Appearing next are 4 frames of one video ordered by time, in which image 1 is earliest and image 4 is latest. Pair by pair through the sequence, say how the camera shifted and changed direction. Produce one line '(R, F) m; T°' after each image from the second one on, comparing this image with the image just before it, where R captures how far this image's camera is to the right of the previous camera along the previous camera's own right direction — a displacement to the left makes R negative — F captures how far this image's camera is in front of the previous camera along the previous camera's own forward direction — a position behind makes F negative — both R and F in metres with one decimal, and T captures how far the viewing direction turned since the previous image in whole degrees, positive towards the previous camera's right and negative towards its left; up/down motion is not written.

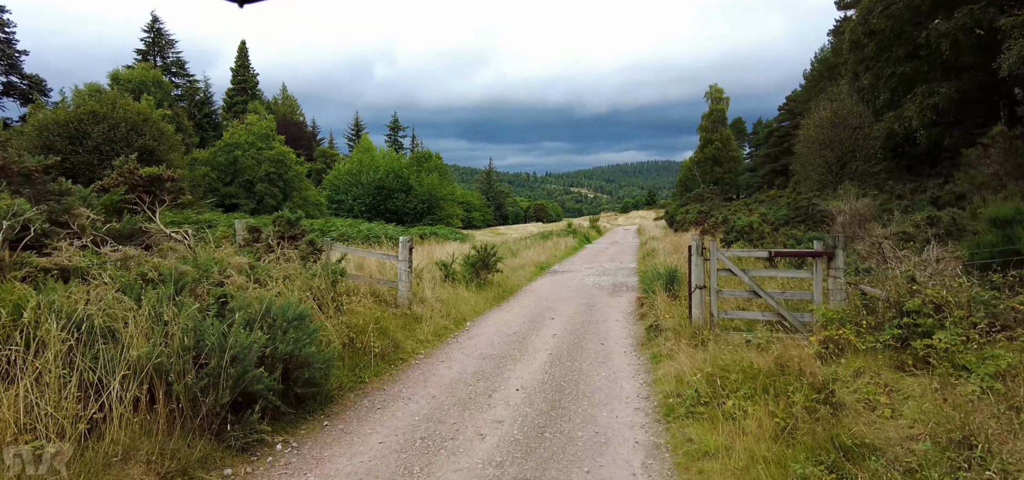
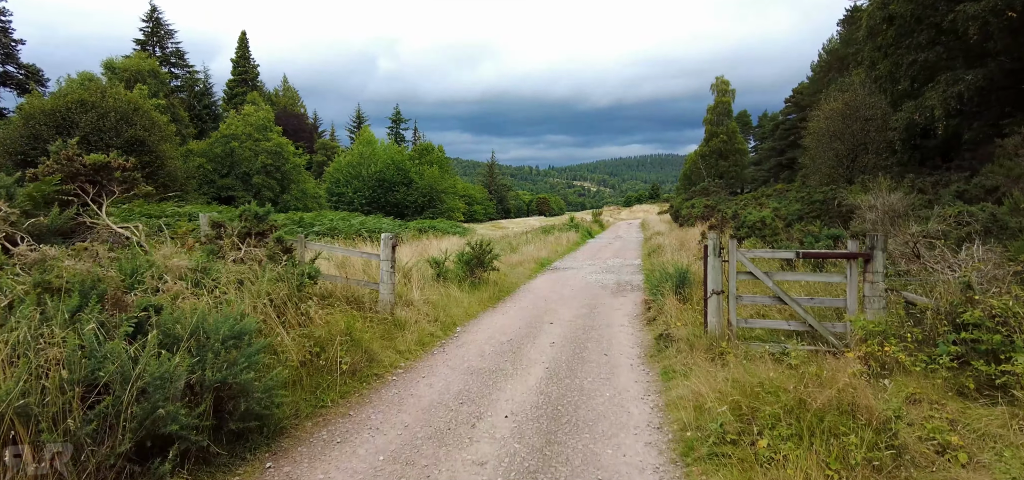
(+0.1, +1.0) m; 0°
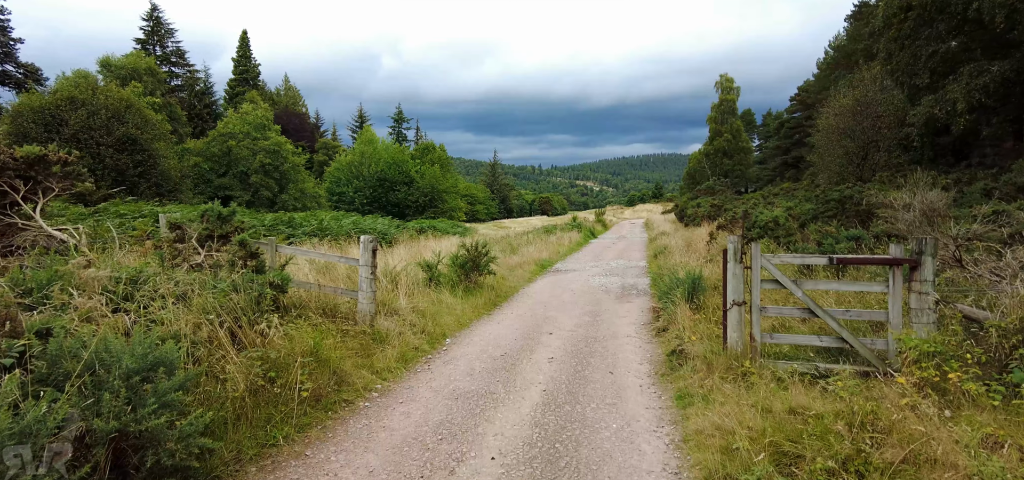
(+0.1, +0.9) m; 0°
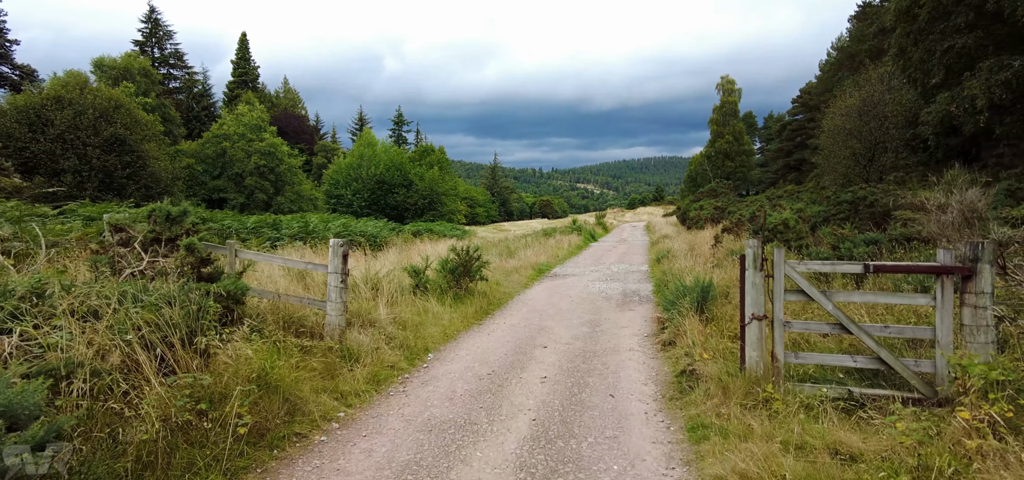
(+0.2, +0.9) m; 0°
